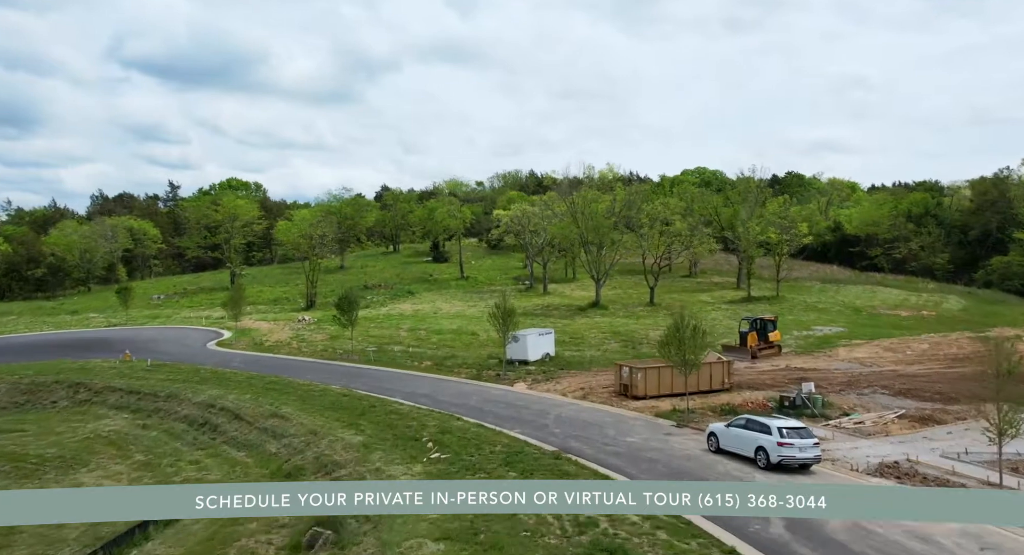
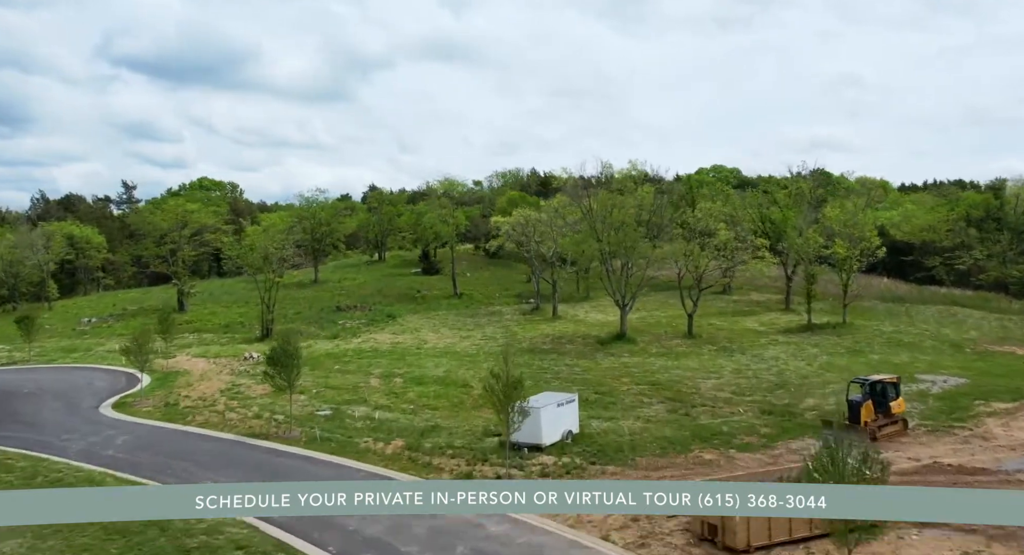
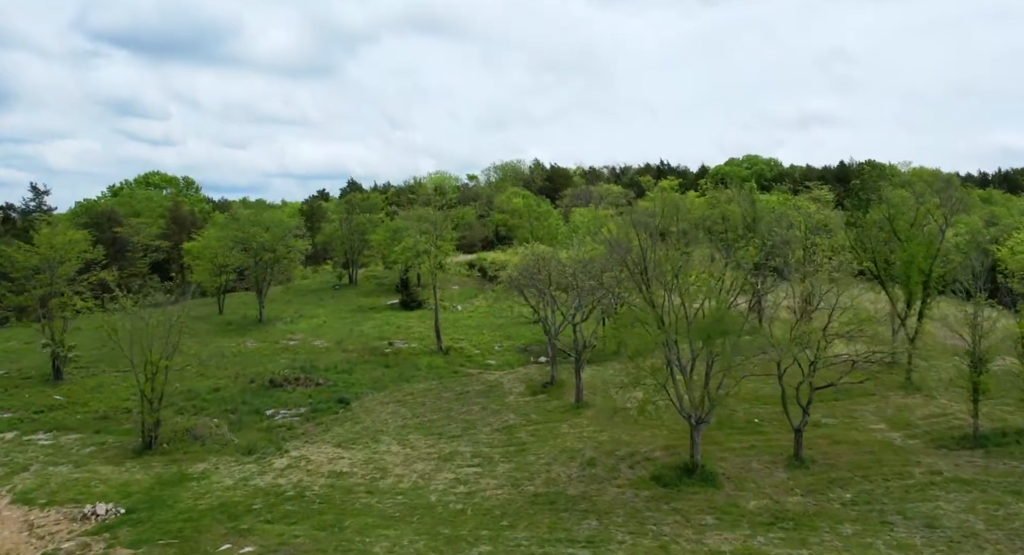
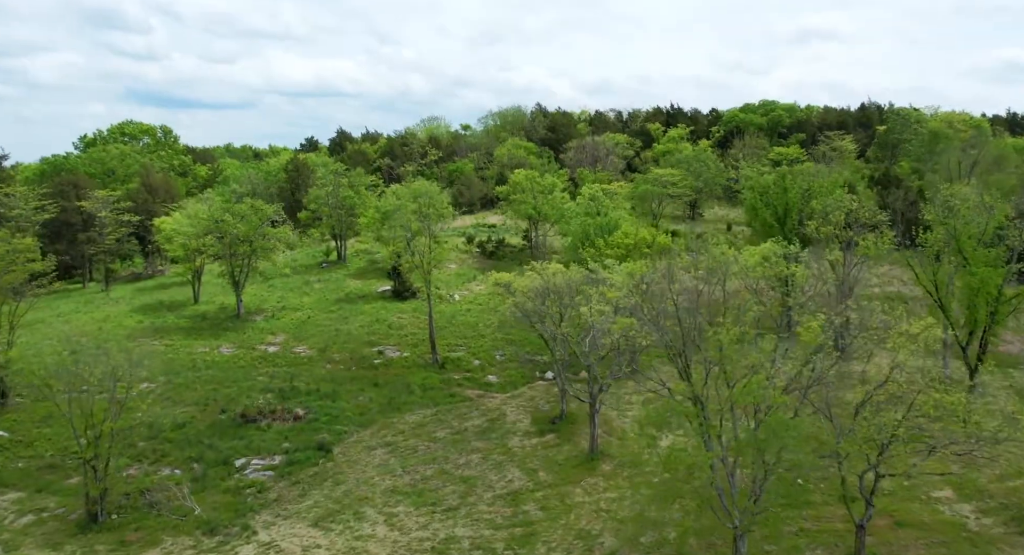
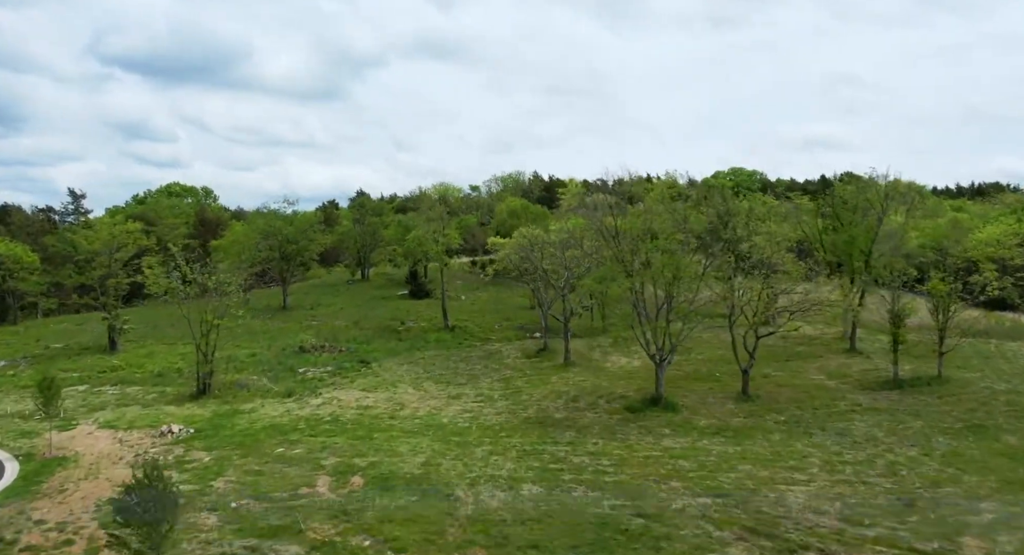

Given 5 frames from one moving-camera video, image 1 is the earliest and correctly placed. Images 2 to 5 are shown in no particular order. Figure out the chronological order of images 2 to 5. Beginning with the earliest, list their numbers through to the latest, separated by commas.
2, 5, 3, 4
